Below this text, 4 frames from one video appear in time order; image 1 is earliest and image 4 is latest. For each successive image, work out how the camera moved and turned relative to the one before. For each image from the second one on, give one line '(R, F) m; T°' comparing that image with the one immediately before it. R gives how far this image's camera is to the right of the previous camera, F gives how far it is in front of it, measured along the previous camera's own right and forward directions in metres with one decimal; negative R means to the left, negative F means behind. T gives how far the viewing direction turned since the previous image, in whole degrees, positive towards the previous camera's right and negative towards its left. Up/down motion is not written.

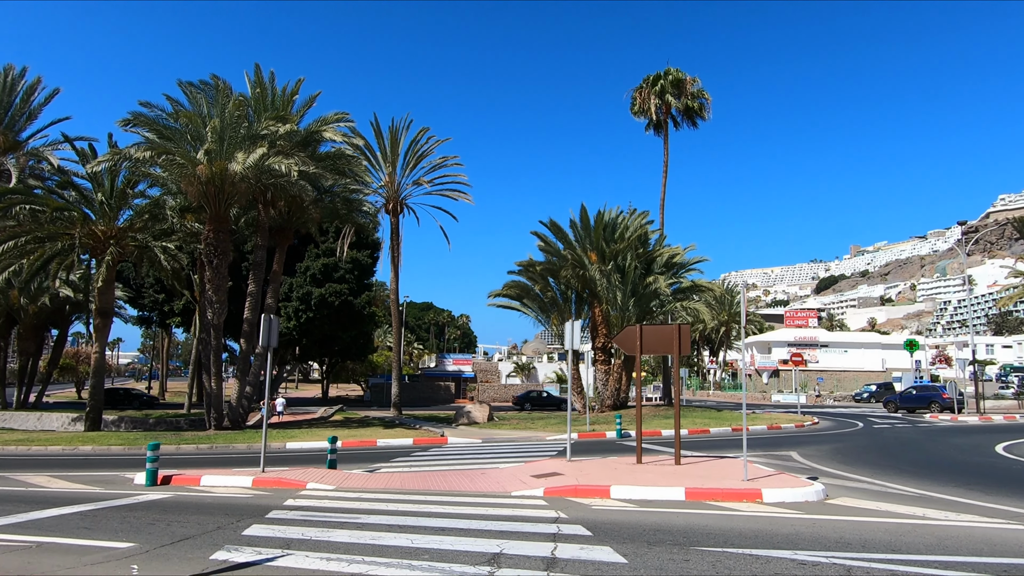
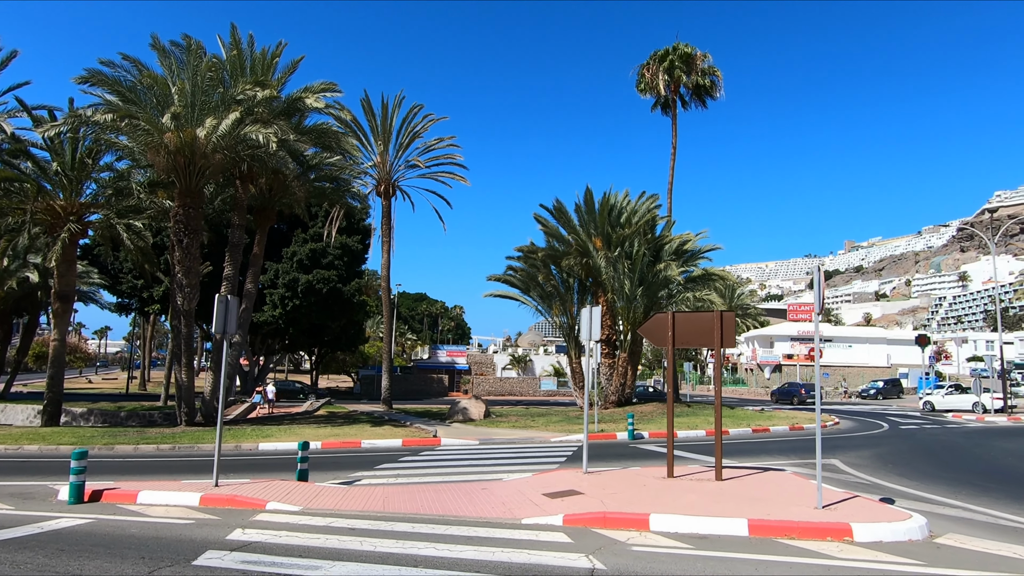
(-0.2, +1.9) m; +1°
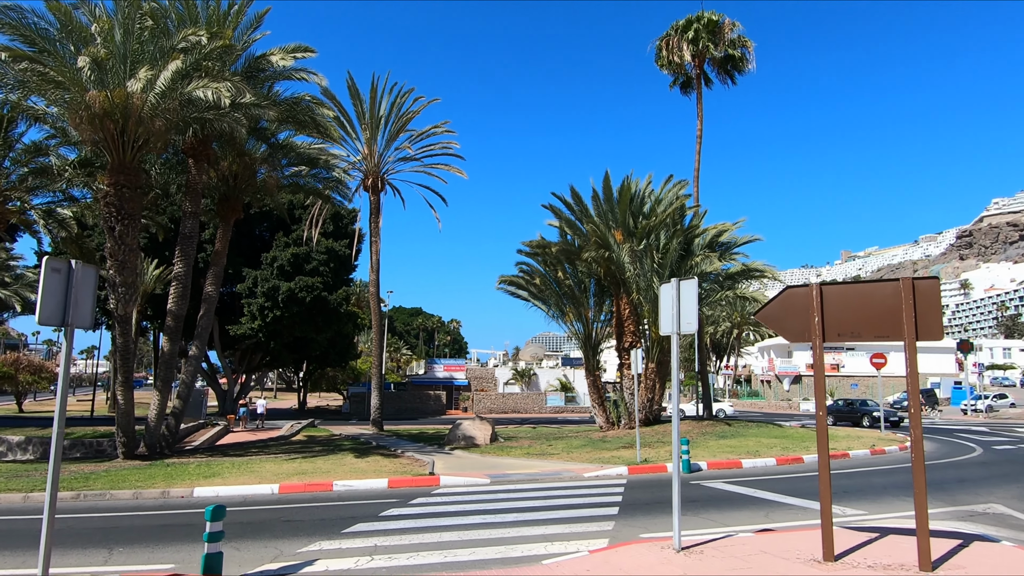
(-0.4, +3.7) m; 0°
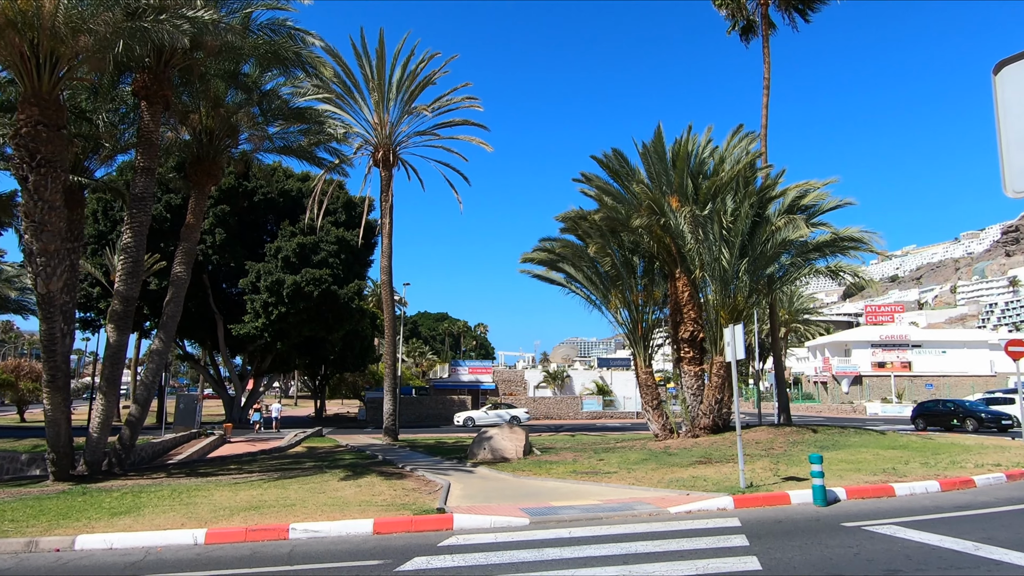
(-0.3, +4.0) m; -2°
